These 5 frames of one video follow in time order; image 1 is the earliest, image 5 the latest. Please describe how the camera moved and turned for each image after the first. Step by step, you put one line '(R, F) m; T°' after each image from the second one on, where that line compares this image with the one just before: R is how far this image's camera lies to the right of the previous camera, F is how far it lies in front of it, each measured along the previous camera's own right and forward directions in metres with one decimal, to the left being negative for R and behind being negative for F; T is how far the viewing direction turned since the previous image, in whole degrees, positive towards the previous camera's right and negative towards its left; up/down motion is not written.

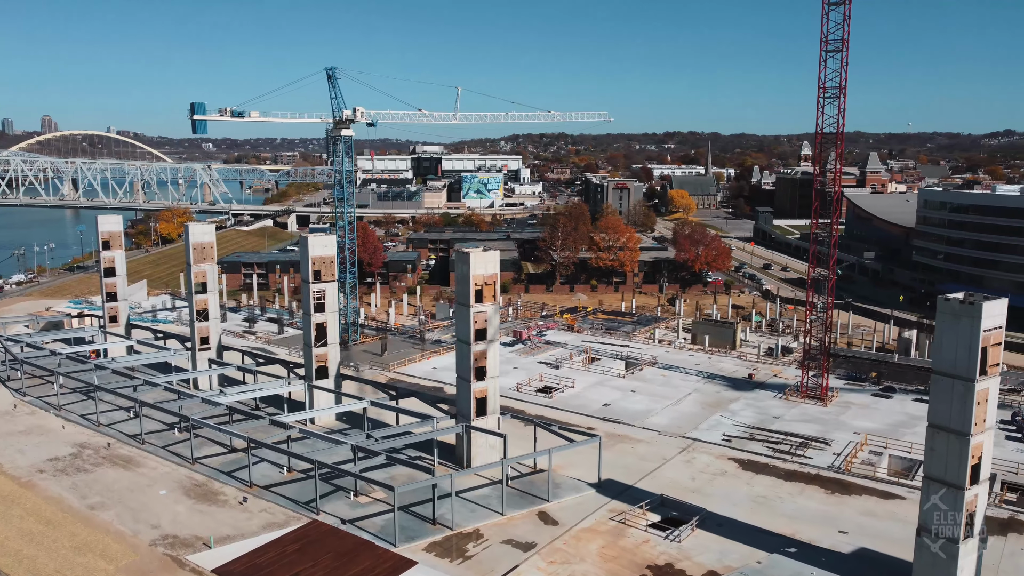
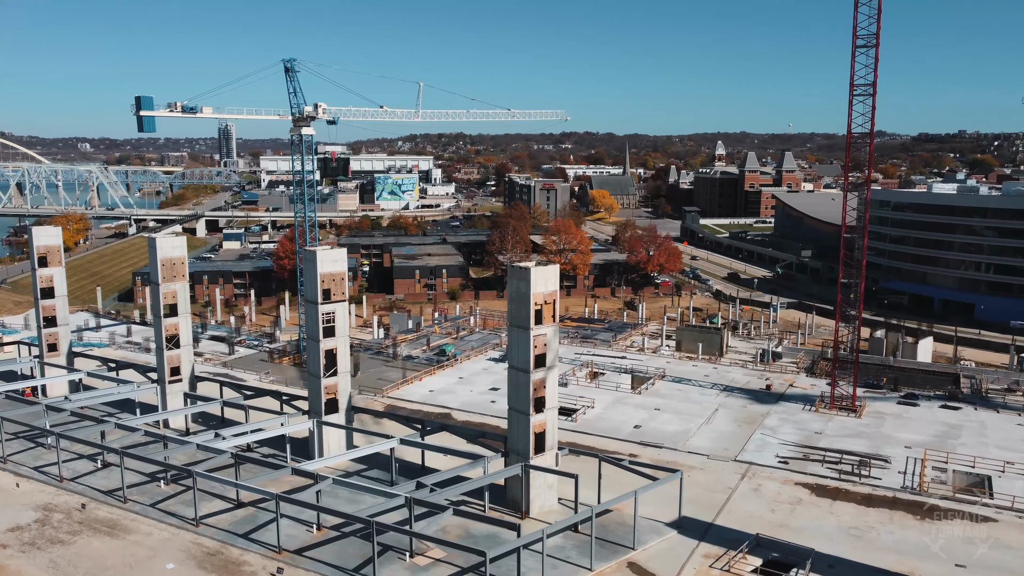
(-3.9, +2.9) m; +7°
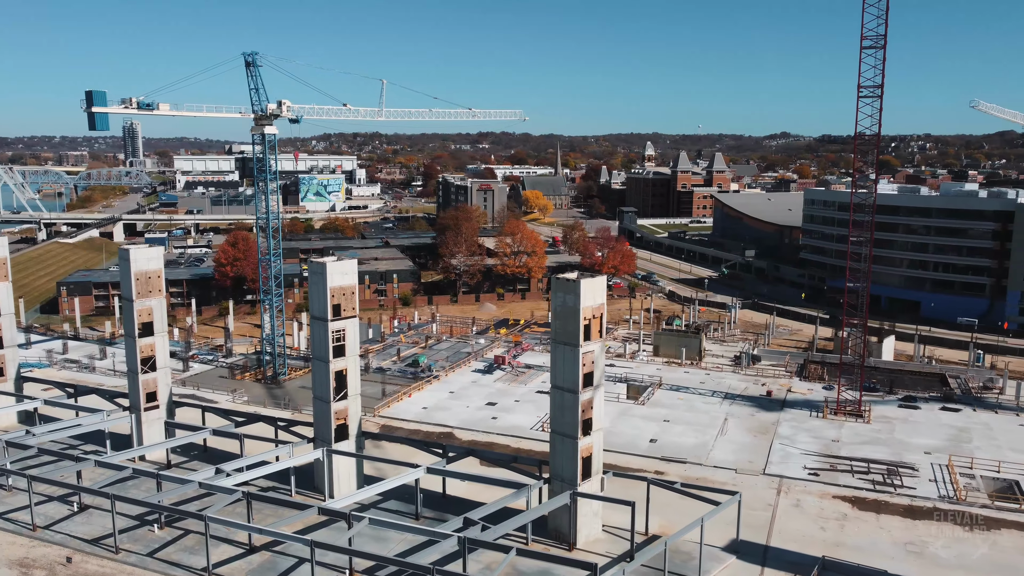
(-2.8, +1.7) m; +6°
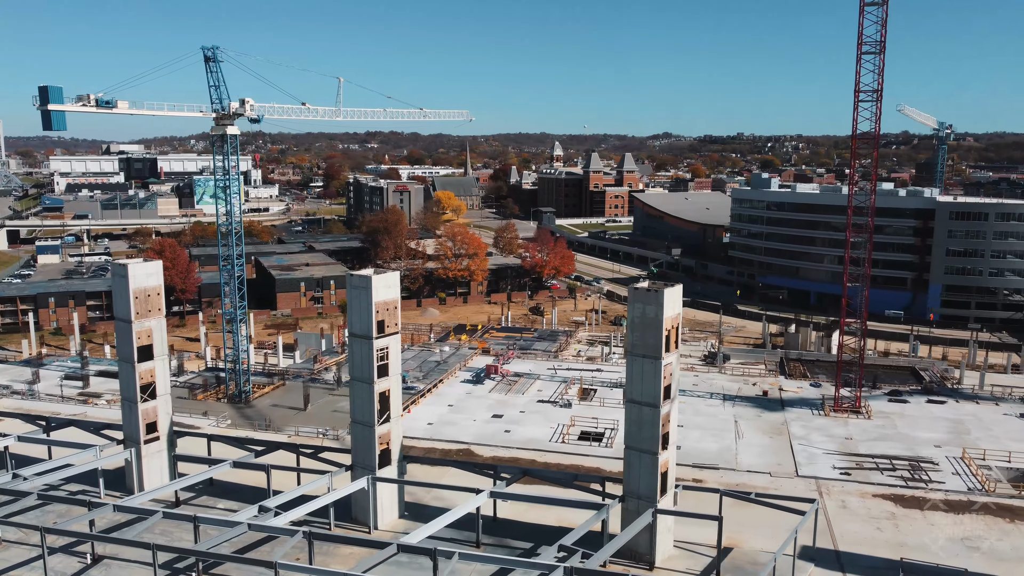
(-3.9, +1.2) m; +8°
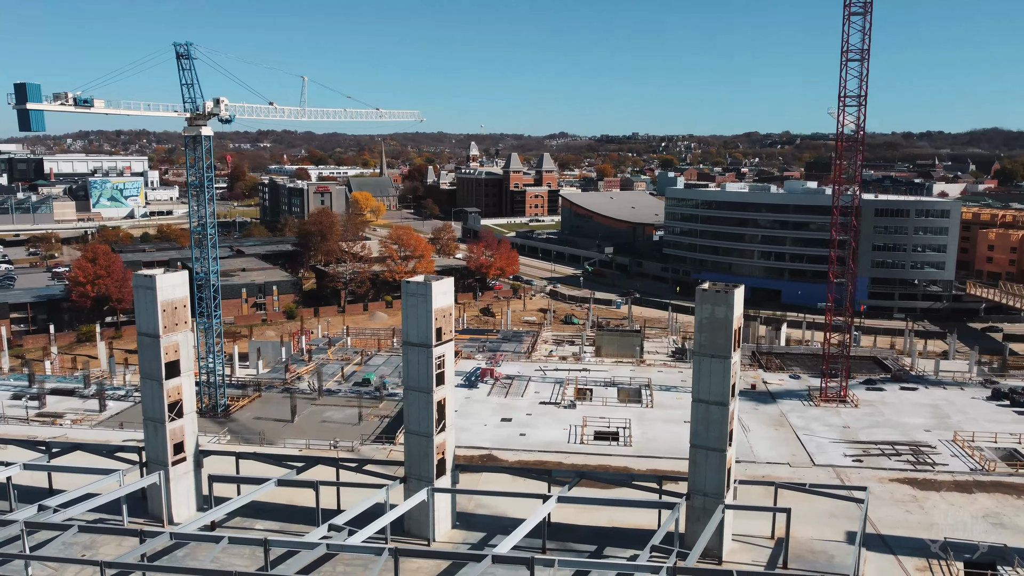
(-3.6, +0.3) m; +7°
